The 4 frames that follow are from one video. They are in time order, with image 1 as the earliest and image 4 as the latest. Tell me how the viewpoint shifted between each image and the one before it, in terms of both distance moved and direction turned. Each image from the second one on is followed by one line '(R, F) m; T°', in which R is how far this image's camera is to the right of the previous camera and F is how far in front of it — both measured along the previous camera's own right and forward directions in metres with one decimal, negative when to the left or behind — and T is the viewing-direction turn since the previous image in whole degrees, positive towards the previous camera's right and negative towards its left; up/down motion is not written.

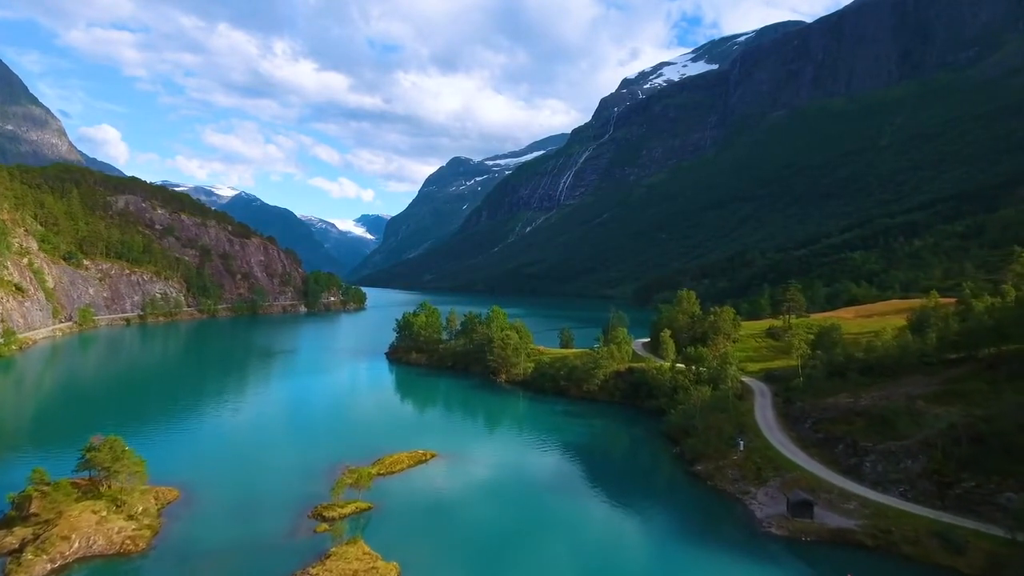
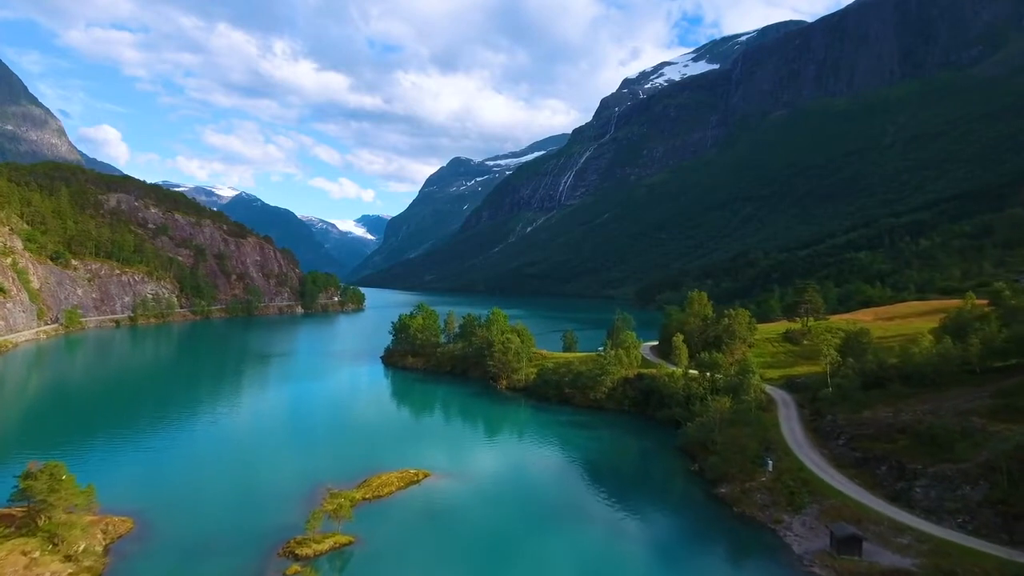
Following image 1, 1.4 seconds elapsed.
(-0.1, +4.0) m; 0°
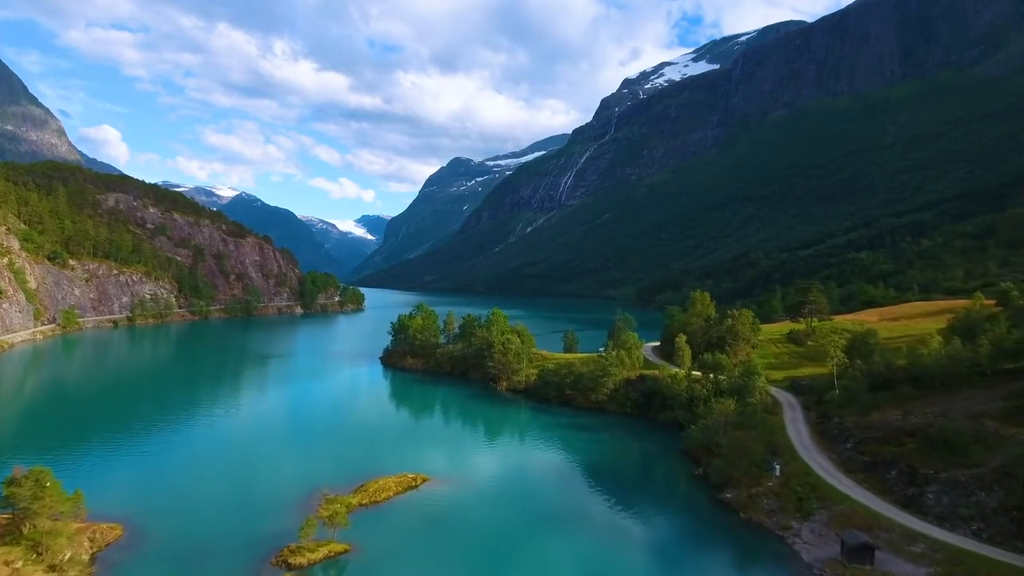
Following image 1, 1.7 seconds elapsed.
(0.0, +0.8) m; 0°
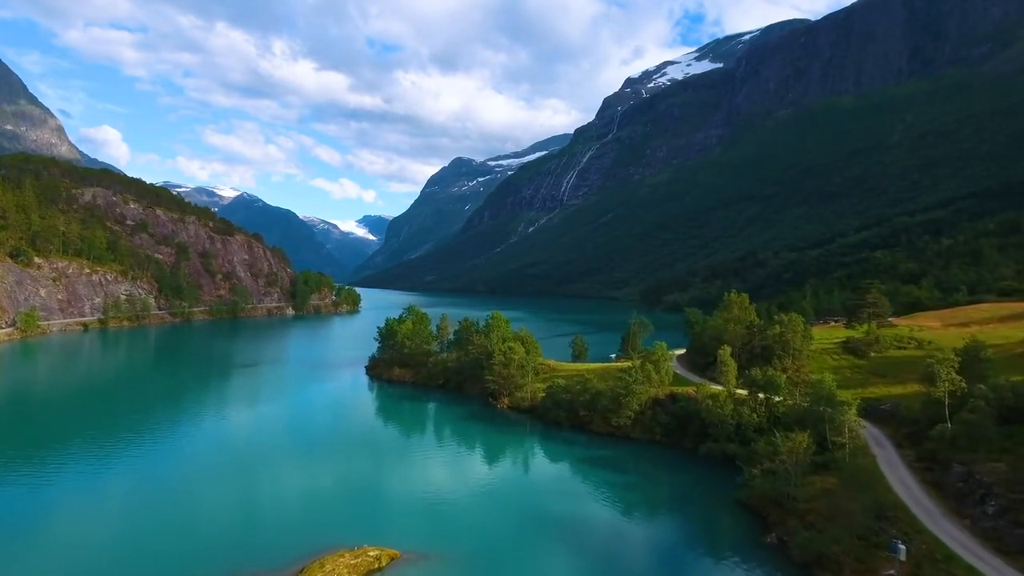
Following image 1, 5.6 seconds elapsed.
(-0.1, +10.3) m; 0°
